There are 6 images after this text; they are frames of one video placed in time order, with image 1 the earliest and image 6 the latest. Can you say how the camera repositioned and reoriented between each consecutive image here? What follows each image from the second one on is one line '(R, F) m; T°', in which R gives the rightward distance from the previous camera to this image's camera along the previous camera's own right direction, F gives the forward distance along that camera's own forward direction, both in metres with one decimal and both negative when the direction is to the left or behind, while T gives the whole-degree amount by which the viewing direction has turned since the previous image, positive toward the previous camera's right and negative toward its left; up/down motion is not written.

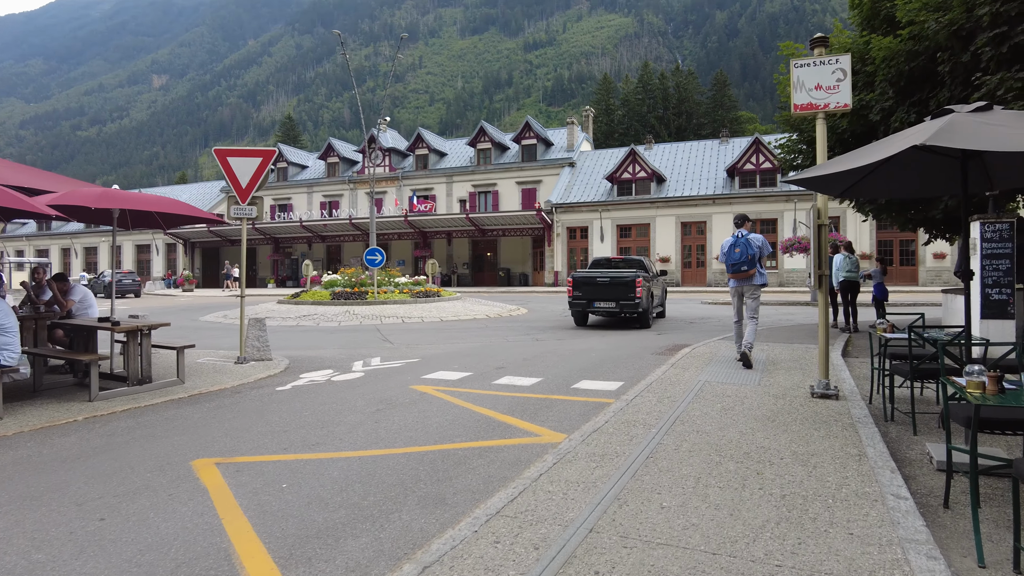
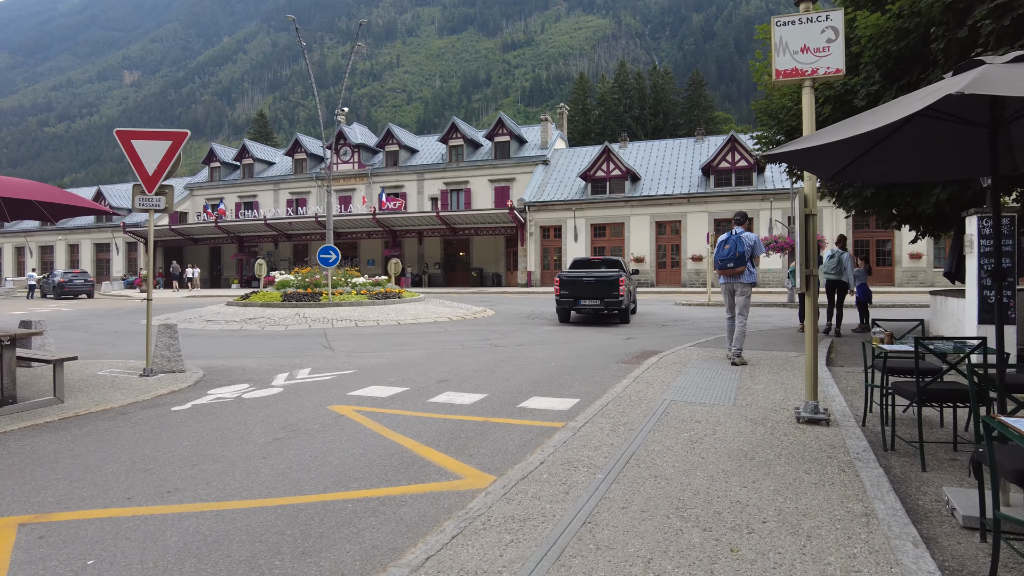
(+0.4, +1.1) m; +2°
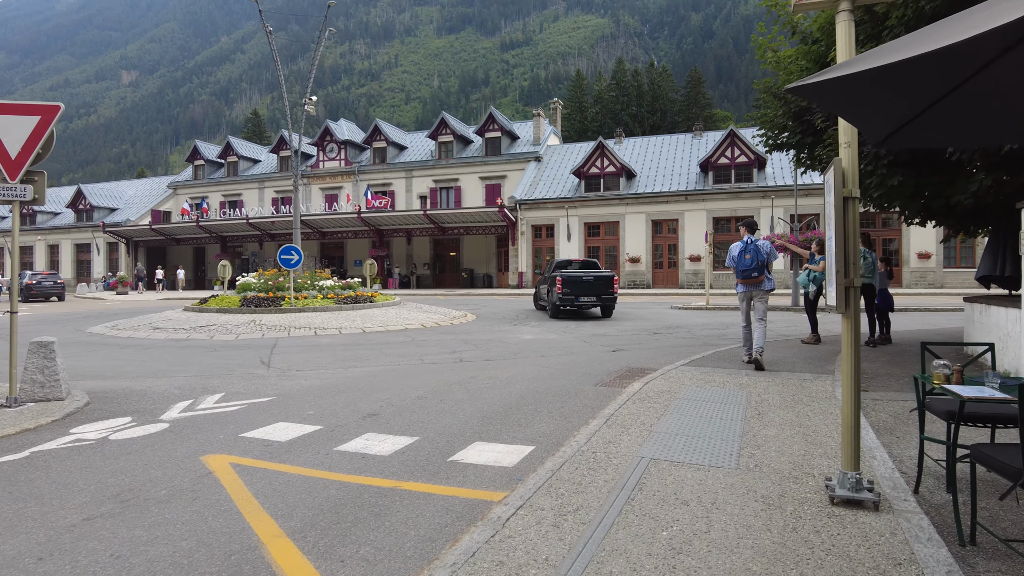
(+0.5, +1.6) m; 0°
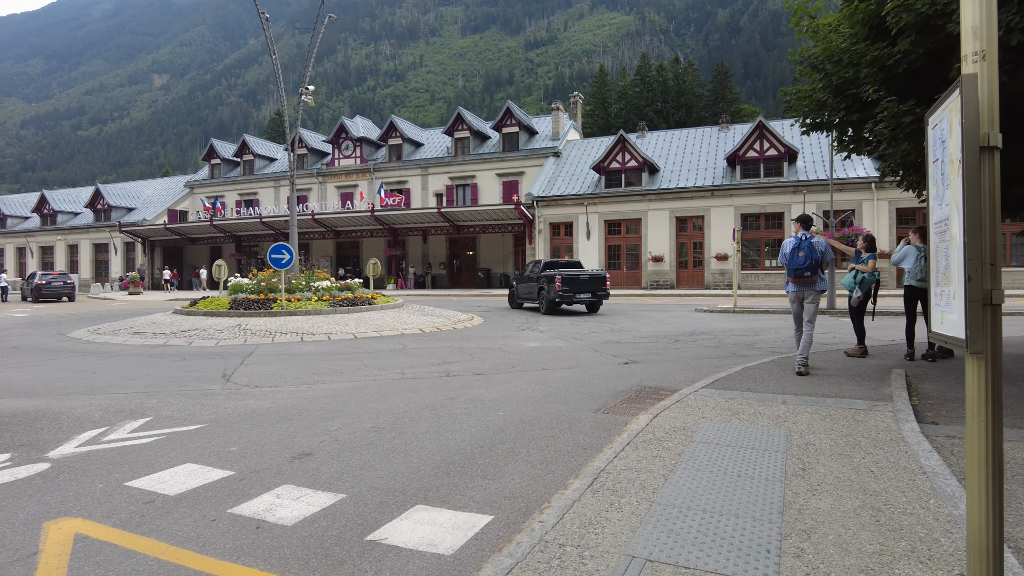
(+0.4, +1.4) m; -2°
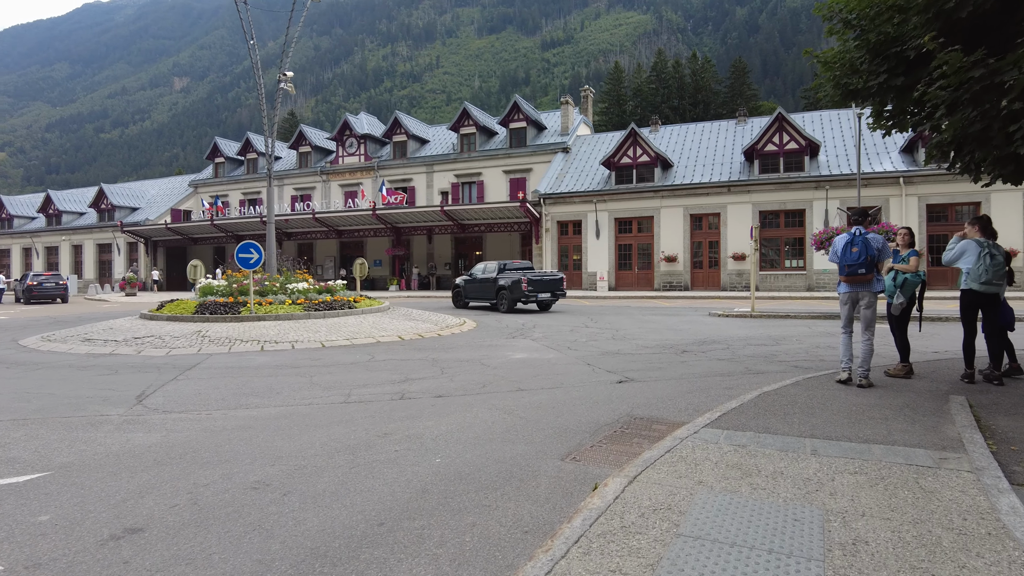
(+0.6, +1.5) m; -1°
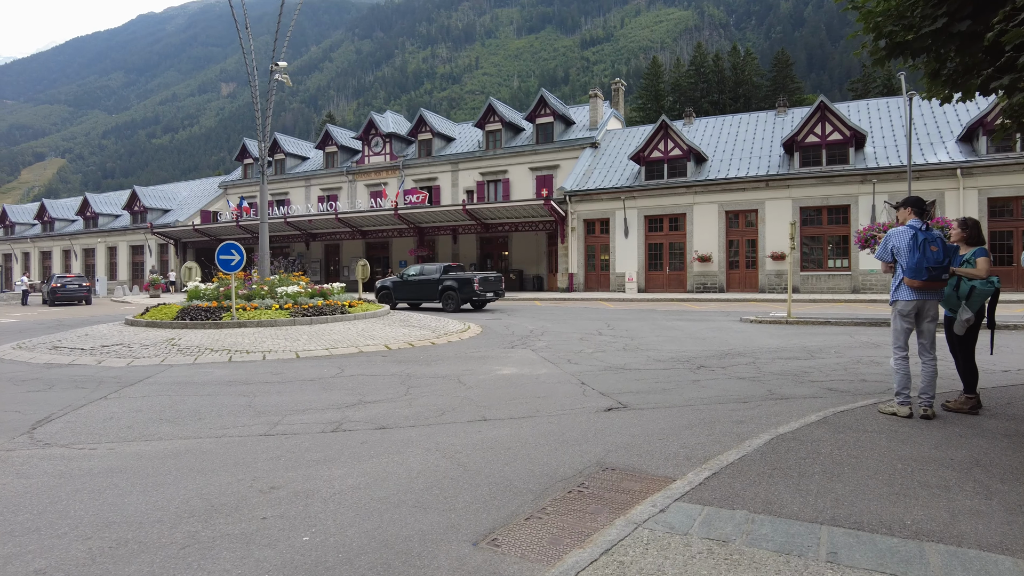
(+0.8, +1.4) m; -3°
